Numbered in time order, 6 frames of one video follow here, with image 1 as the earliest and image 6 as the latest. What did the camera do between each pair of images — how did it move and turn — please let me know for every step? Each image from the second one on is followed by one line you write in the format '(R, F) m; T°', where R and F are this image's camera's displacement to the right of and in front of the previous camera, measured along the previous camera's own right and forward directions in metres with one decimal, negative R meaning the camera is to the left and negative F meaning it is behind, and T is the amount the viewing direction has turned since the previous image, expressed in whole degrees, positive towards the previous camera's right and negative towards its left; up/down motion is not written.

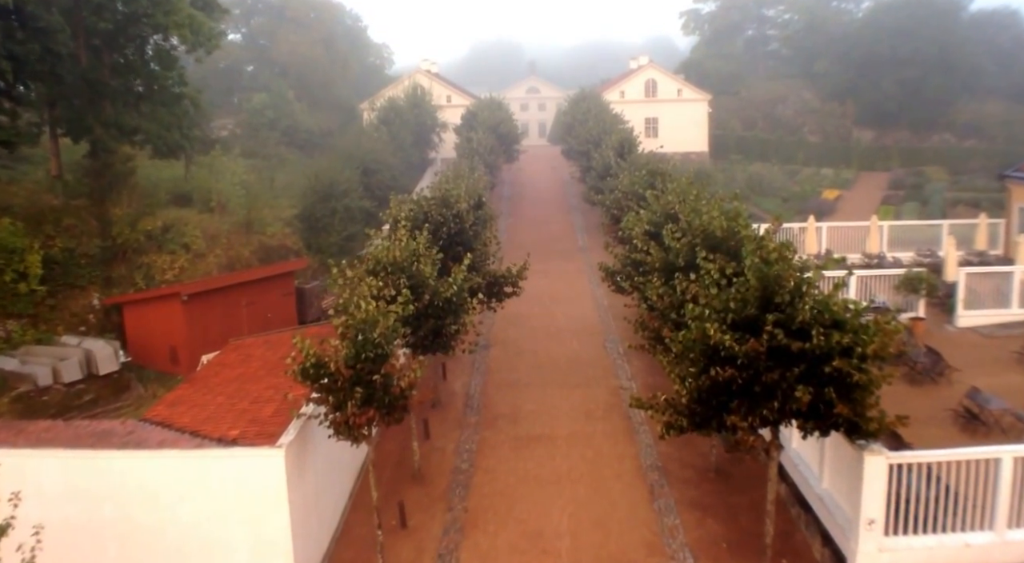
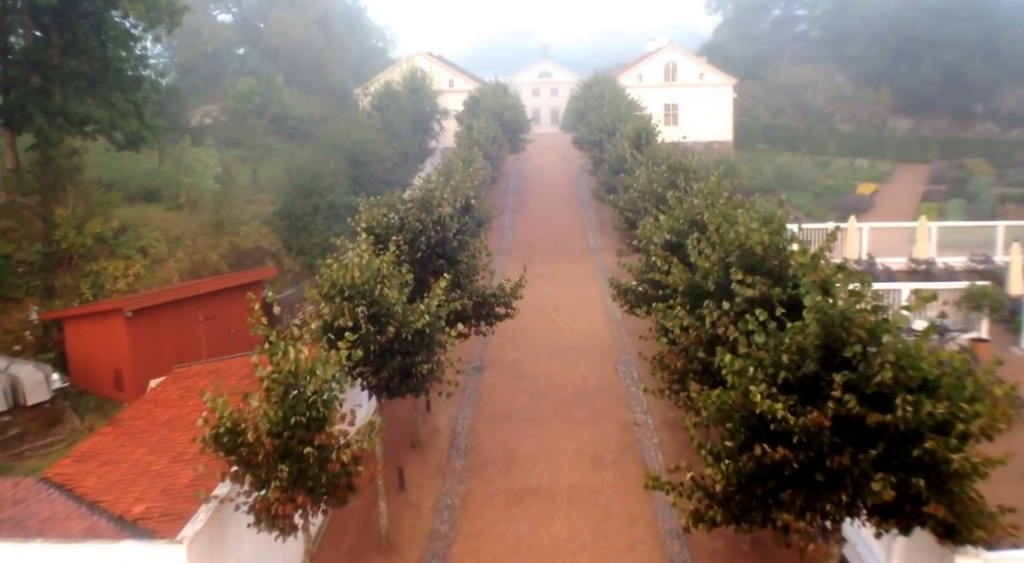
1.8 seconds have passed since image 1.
(+0.4, +2.9) m; -1°
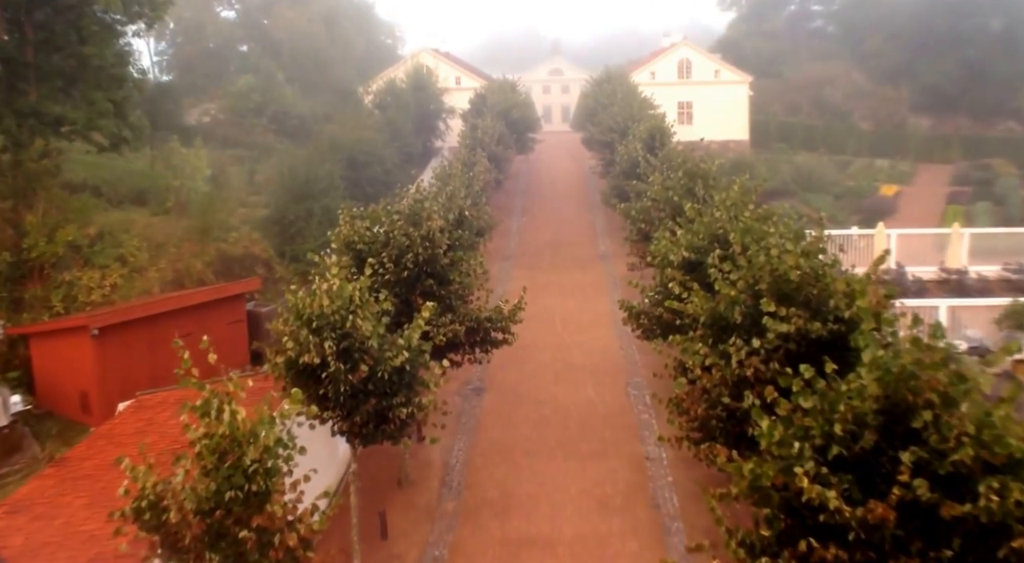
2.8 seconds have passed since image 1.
(+0.2, +1.6) m; -1°
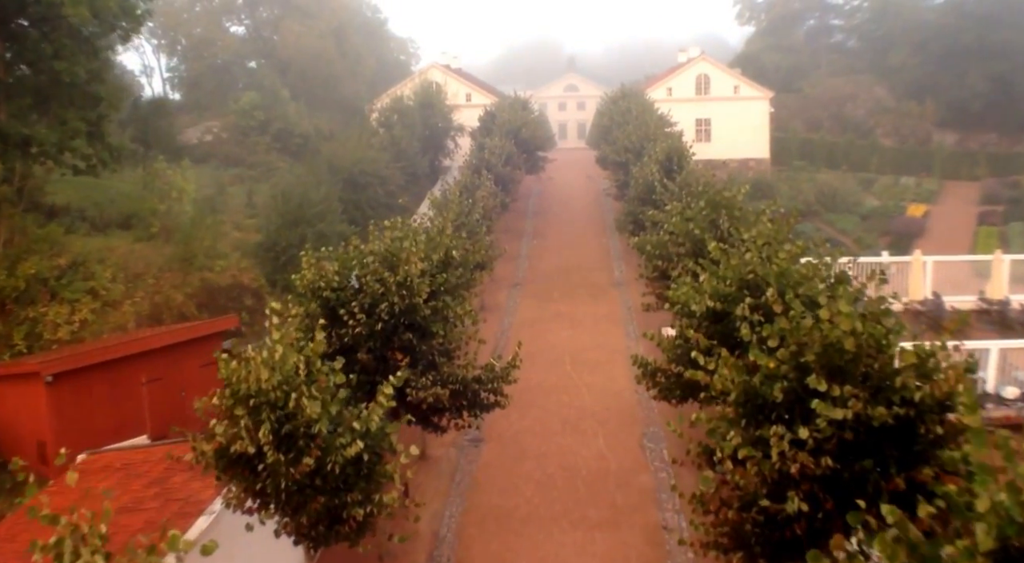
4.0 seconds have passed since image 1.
(+0.3, +1.8) m; -1°
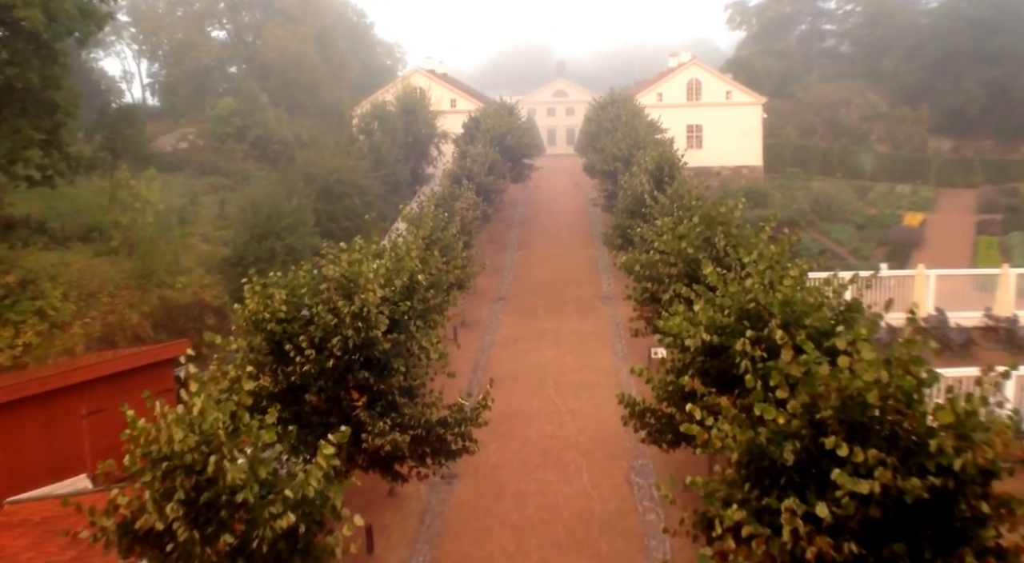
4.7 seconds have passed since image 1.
(+0.3, +1.3) m; +1°
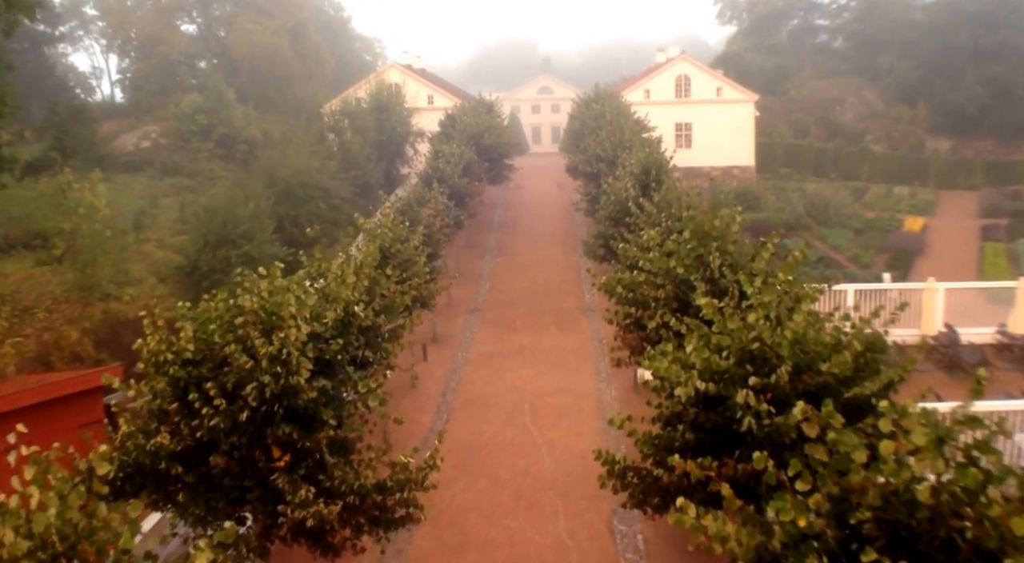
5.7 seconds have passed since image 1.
(+0.4, +1.7) m; +1°
